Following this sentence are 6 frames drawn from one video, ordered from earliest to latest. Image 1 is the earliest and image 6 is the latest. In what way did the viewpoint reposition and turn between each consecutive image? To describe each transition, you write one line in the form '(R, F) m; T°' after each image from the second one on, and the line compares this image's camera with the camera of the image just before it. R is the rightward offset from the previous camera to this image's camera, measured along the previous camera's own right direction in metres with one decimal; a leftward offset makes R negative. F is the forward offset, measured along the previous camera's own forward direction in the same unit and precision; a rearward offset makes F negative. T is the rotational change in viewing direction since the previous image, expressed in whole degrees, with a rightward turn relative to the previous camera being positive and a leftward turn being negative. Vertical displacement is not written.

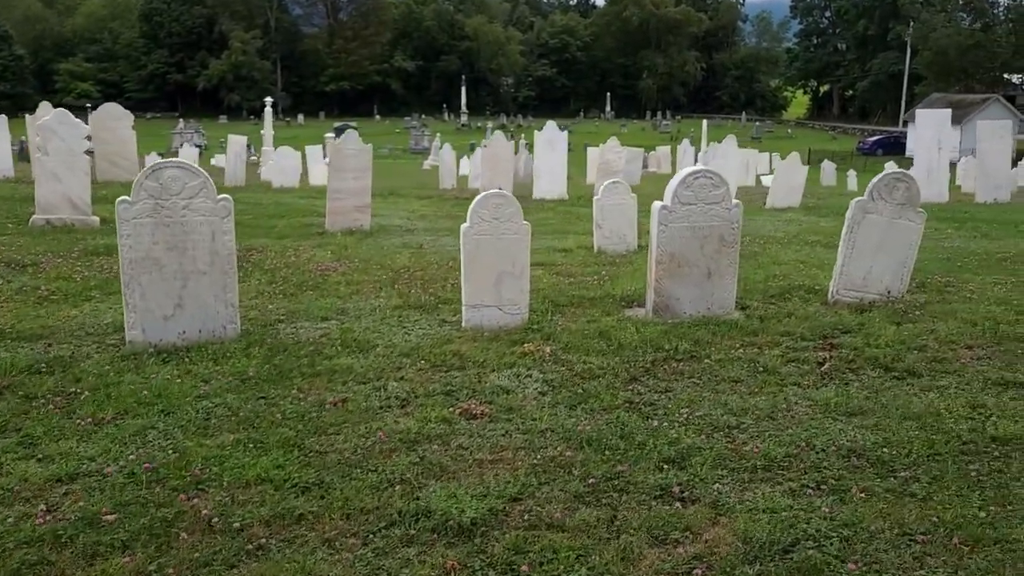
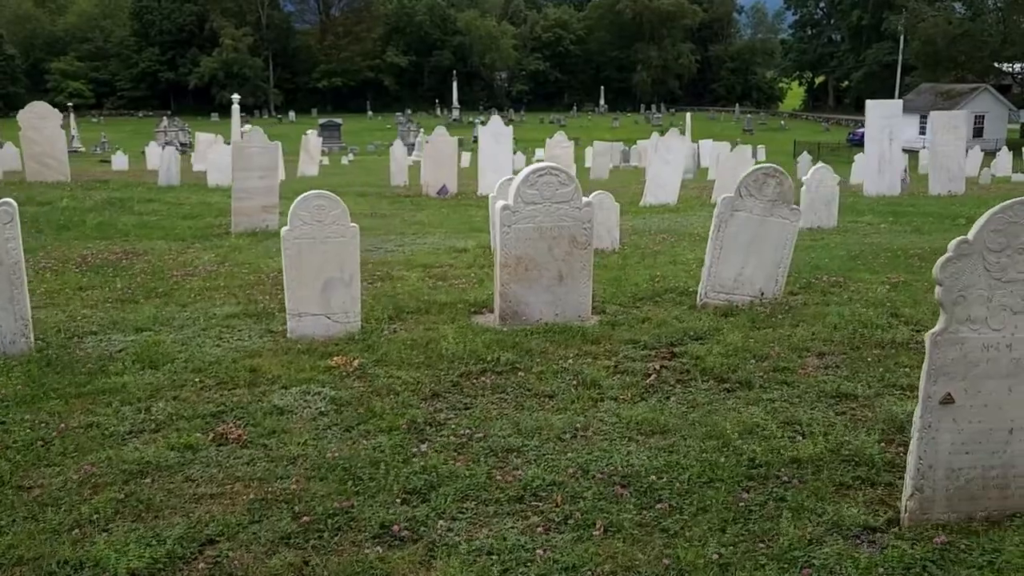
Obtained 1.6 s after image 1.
(+1.4, +0.5) m; 0°
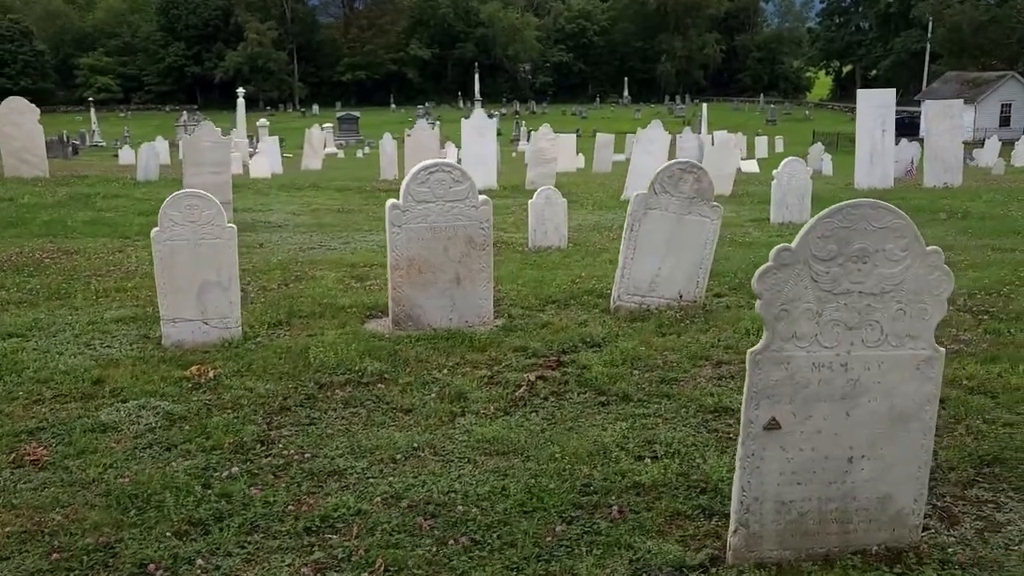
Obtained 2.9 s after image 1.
(+1.1, +0.4) m; -1°
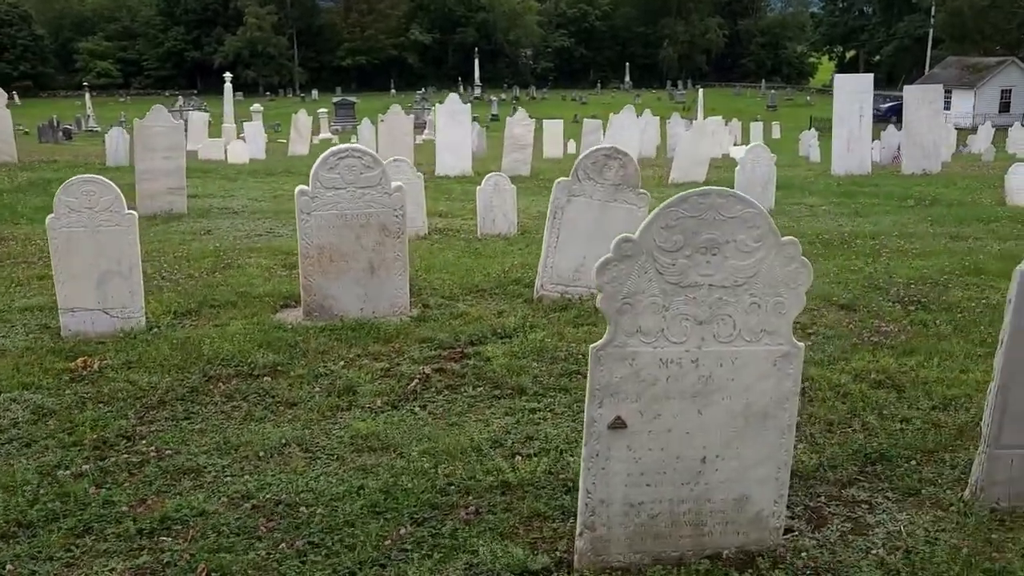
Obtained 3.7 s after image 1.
(+0.7, +0.2) m; 0°
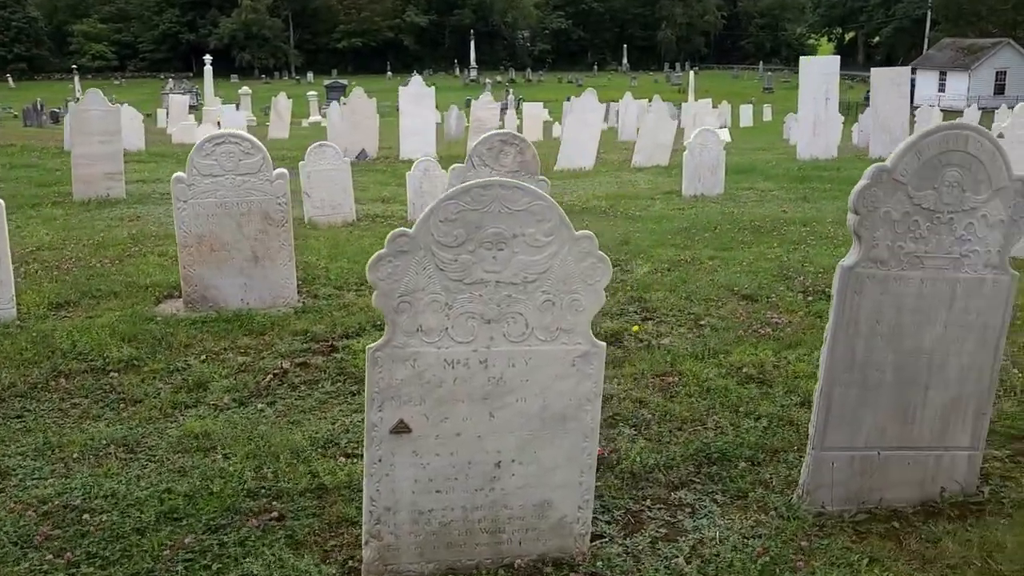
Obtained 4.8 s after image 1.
(+0.9, +0.2) m; 0°
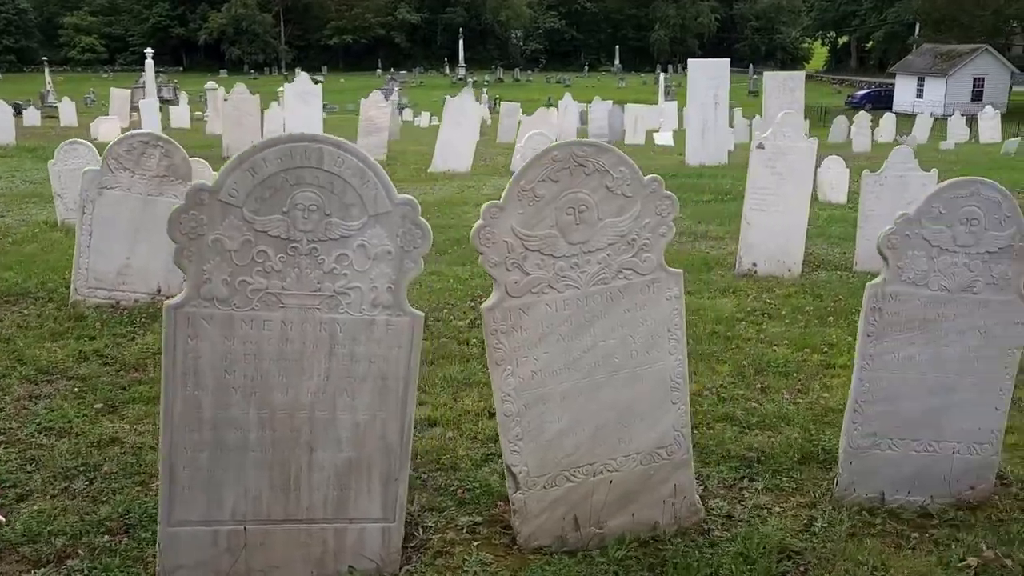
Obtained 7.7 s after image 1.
(+2.6, +0.6) m; +1°
